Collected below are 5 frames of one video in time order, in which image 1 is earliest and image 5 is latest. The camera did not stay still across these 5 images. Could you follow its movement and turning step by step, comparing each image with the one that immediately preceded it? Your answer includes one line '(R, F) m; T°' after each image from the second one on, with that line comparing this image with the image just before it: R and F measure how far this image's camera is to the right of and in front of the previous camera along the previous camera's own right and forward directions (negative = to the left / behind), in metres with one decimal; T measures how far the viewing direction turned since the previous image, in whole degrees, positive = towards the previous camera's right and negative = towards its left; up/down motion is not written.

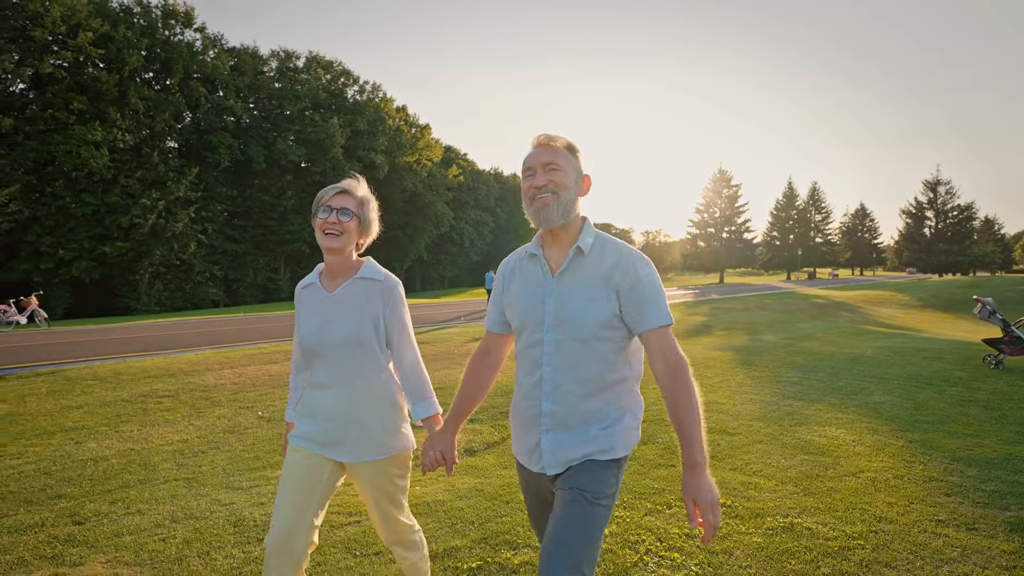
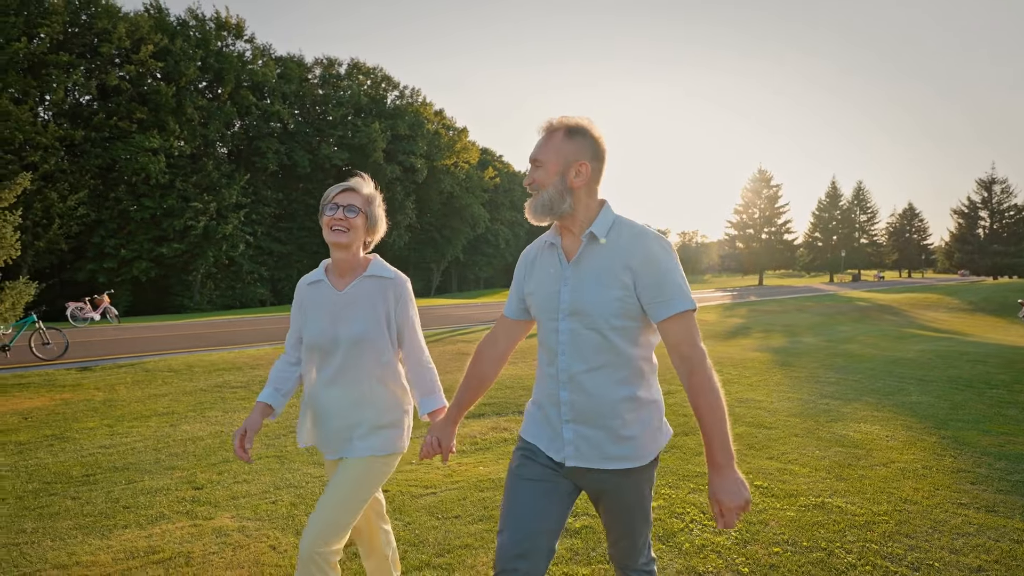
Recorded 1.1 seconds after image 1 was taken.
(-0.2, -0.6) m; -3°
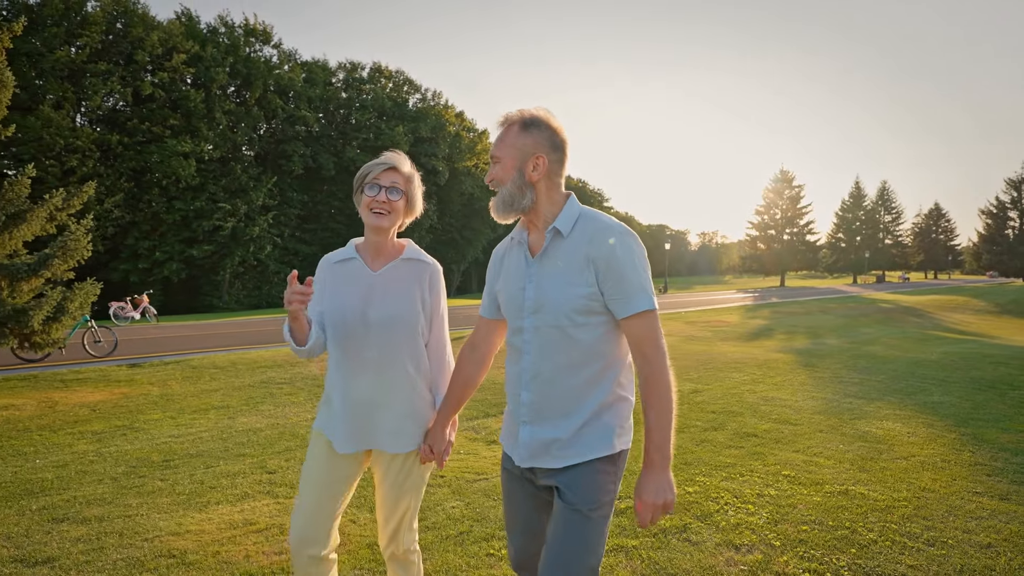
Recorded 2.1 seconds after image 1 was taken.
(-0.2, -0.5) m; -2°
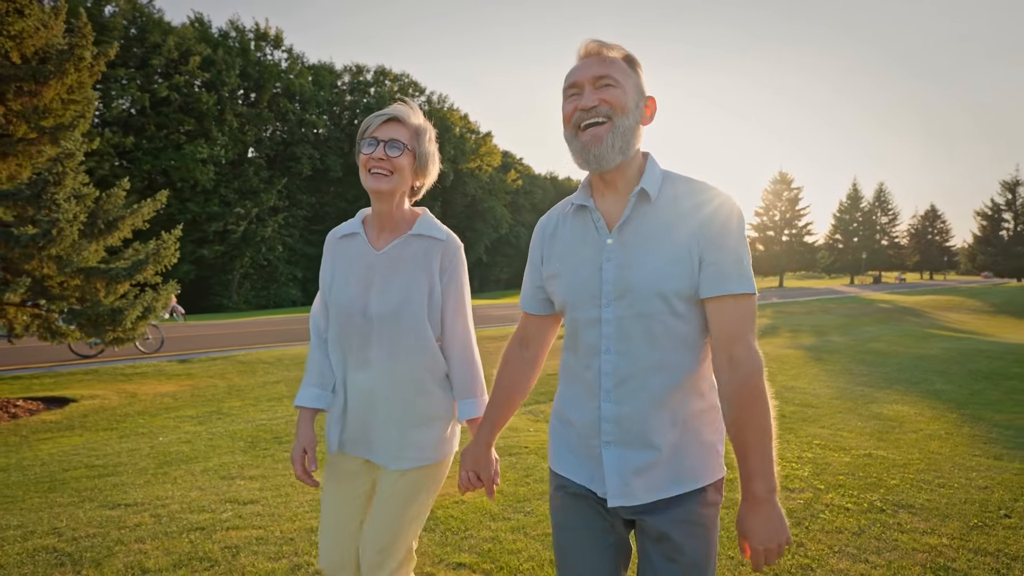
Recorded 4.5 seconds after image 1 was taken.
(-0.8, -1.0) m; 0°
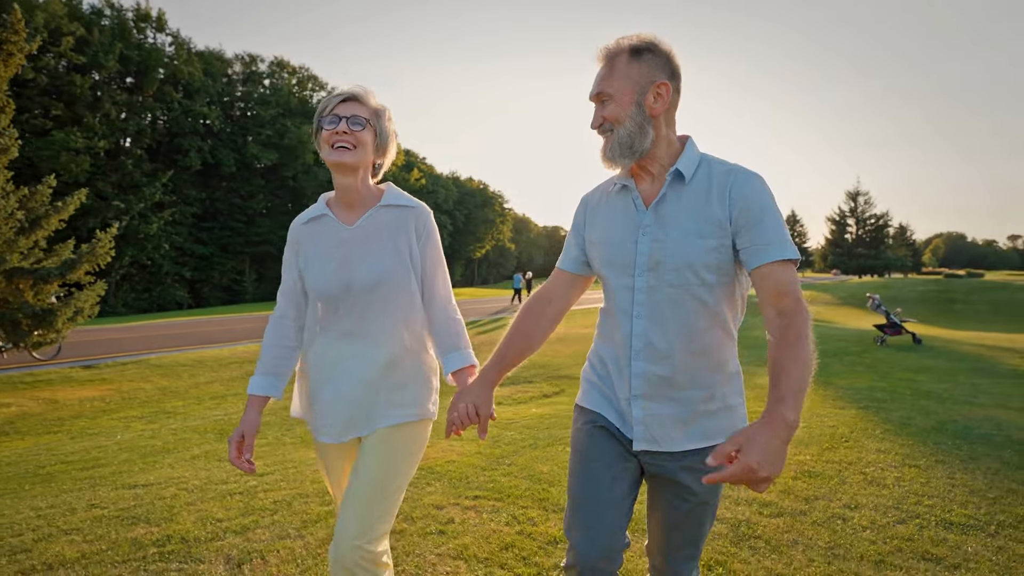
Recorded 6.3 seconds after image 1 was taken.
(-0.7, -1.0) m; +10°
